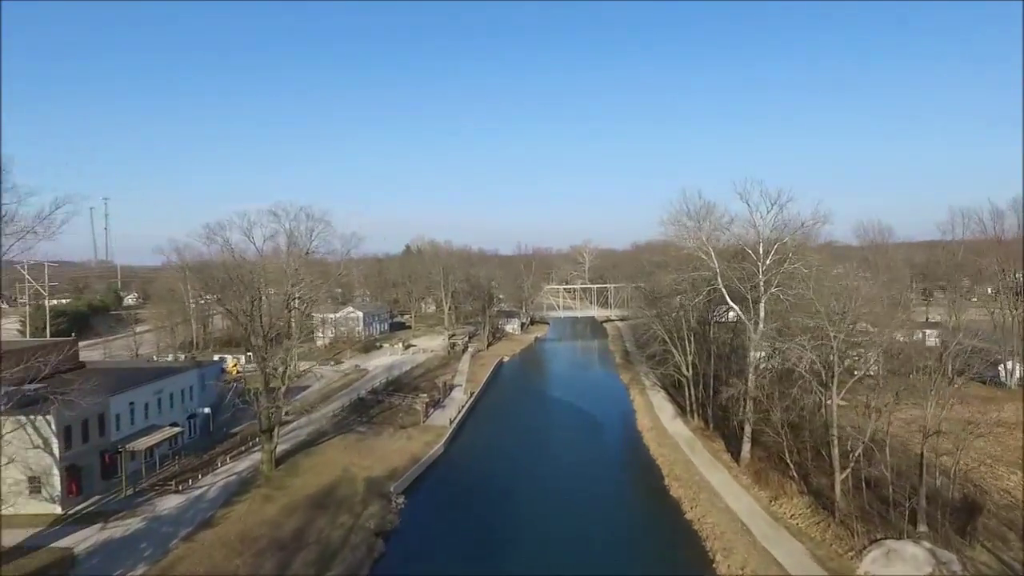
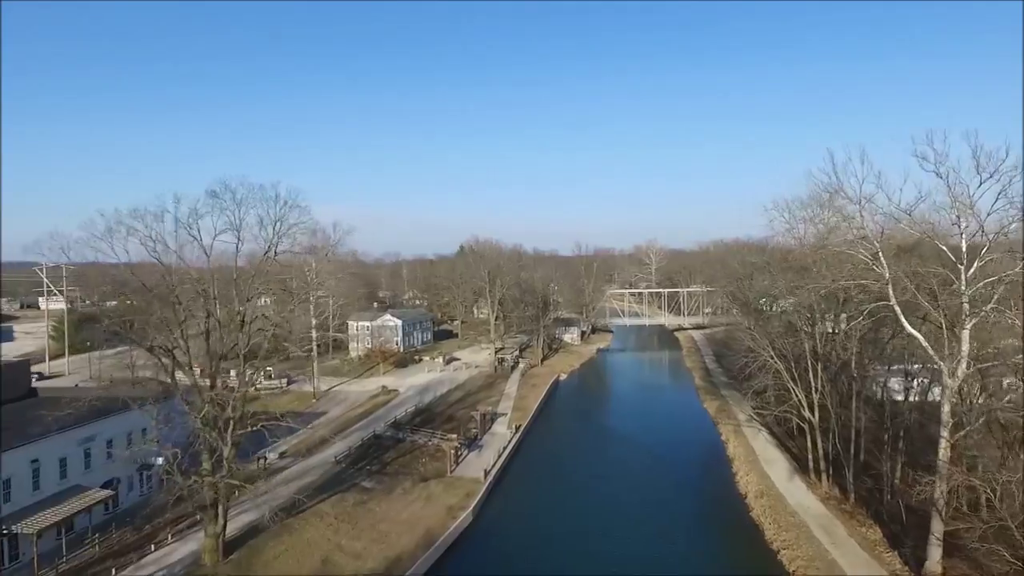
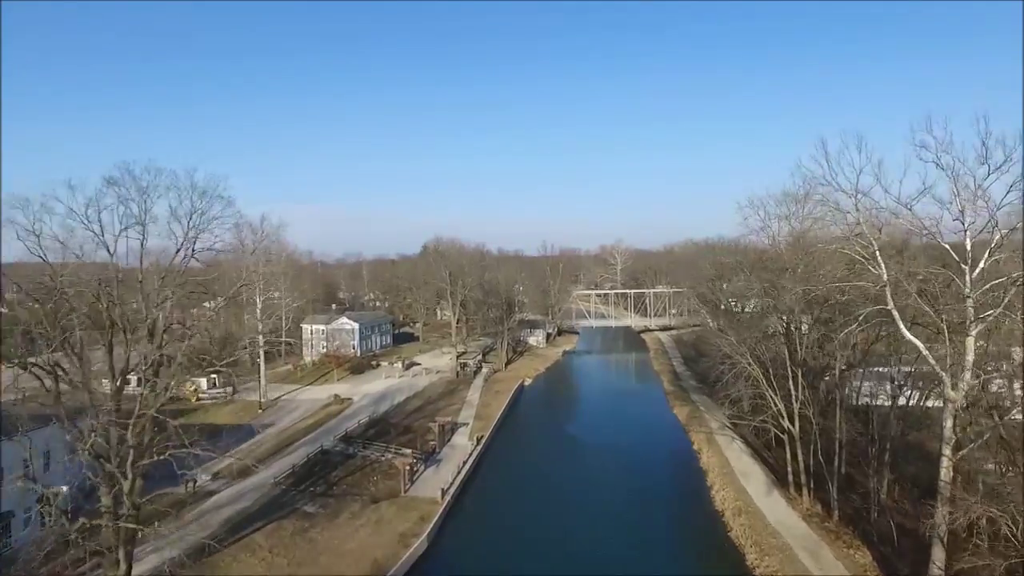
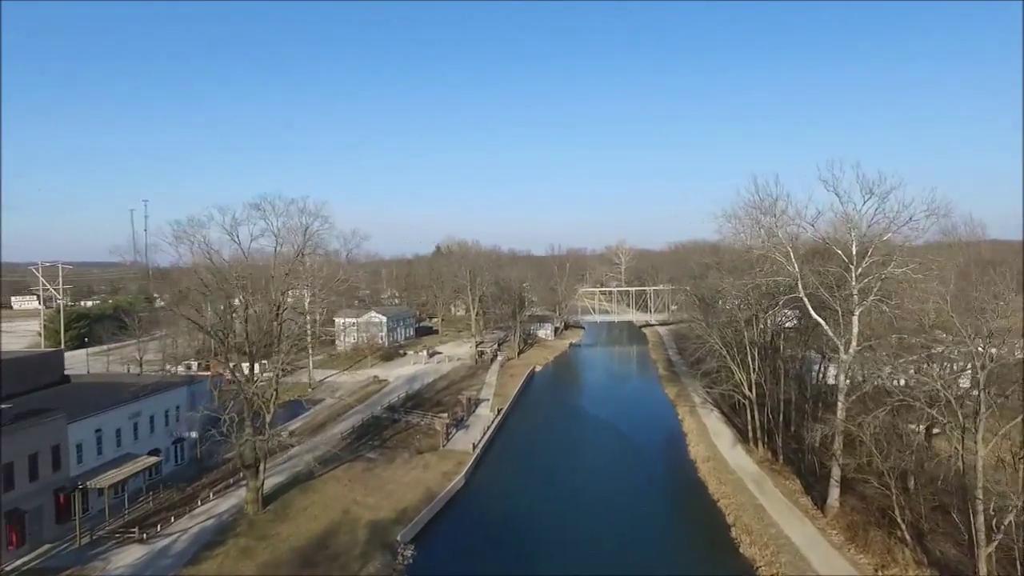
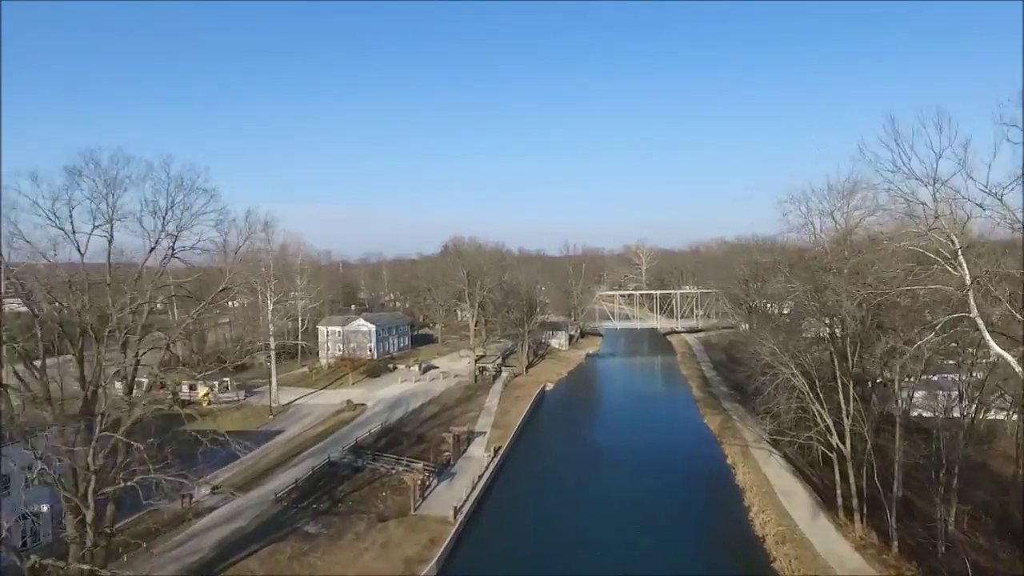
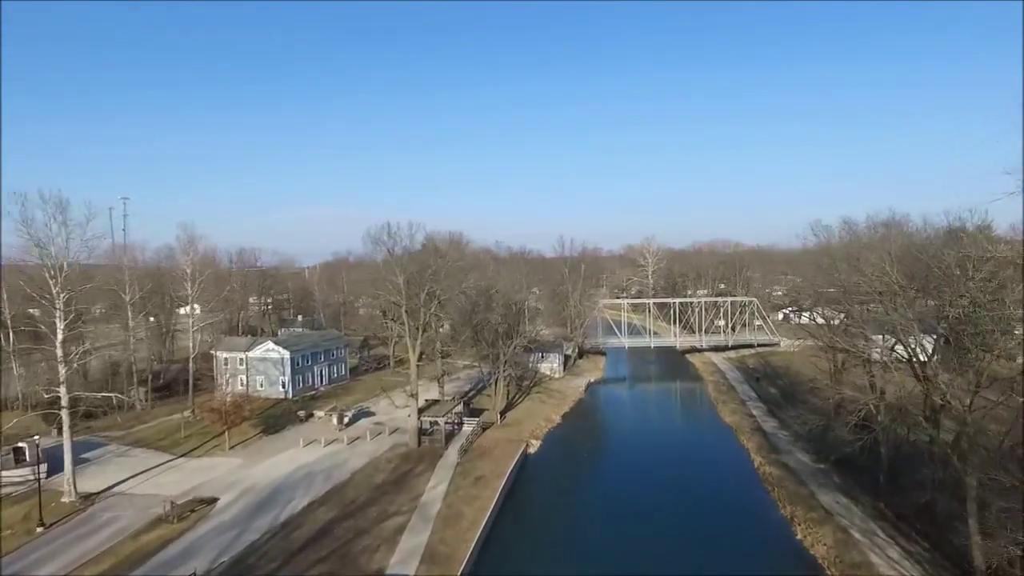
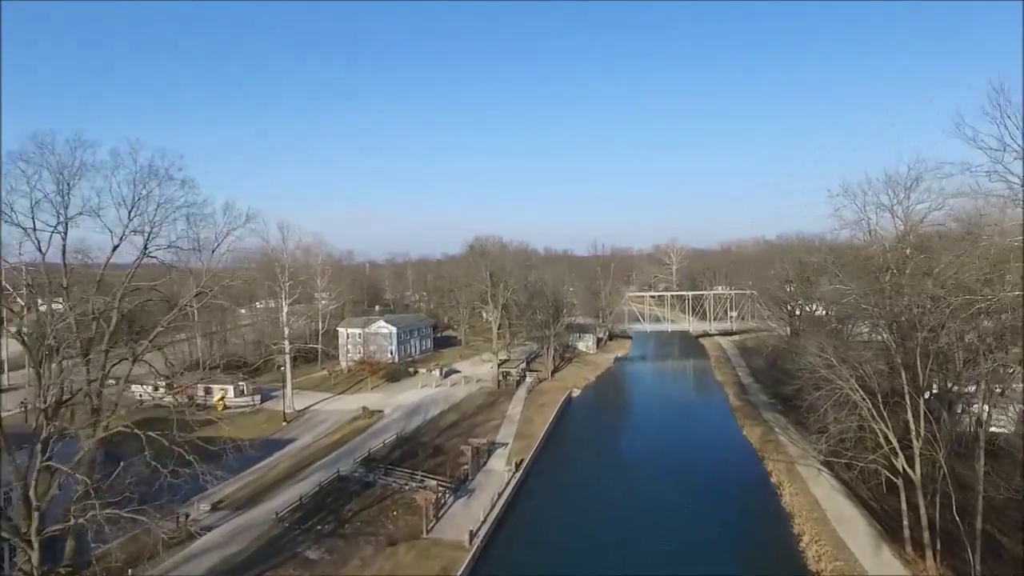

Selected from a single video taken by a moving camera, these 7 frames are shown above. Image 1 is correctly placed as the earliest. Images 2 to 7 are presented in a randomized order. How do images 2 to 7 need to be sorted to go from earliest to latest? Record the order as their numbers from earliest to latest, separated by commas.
4, 2, 3, 5, 7, 6
